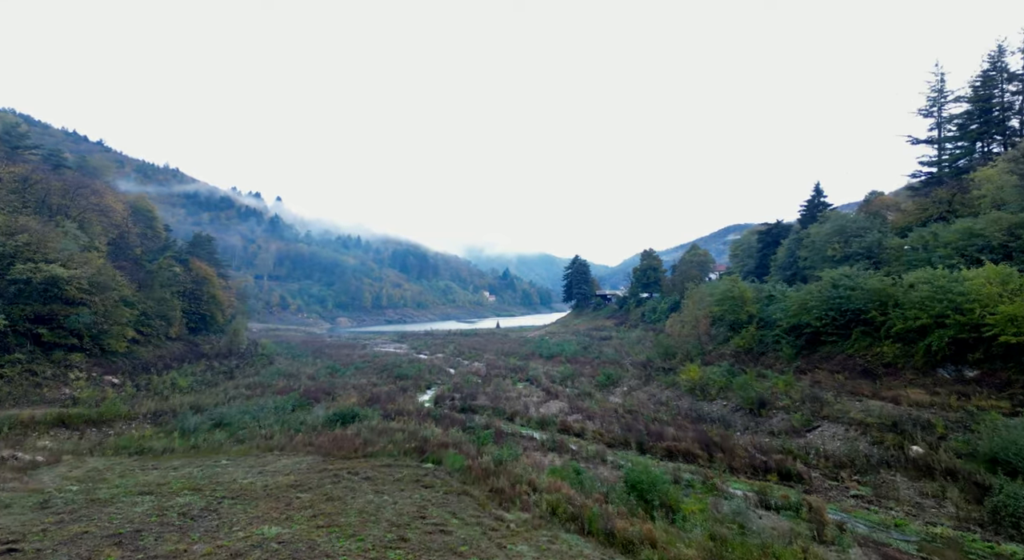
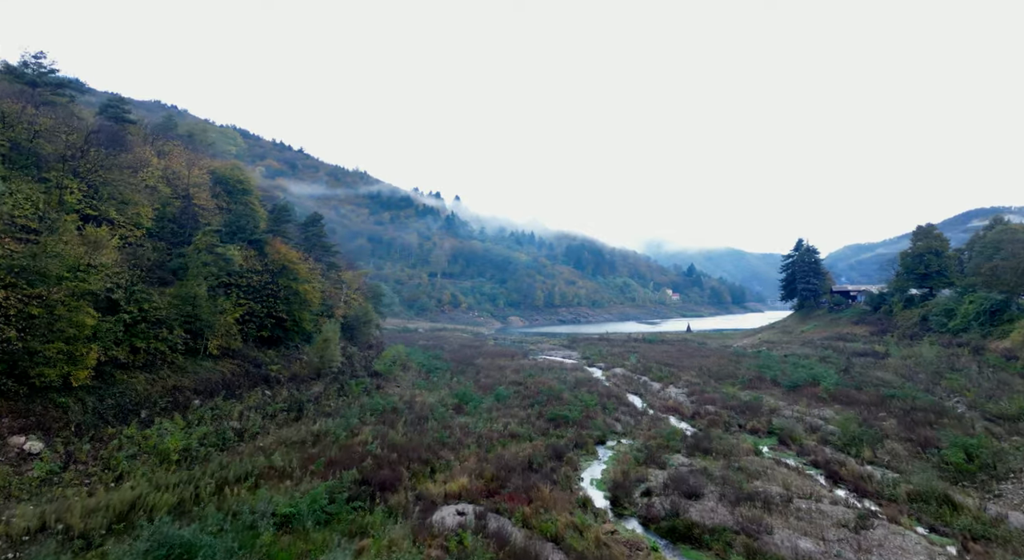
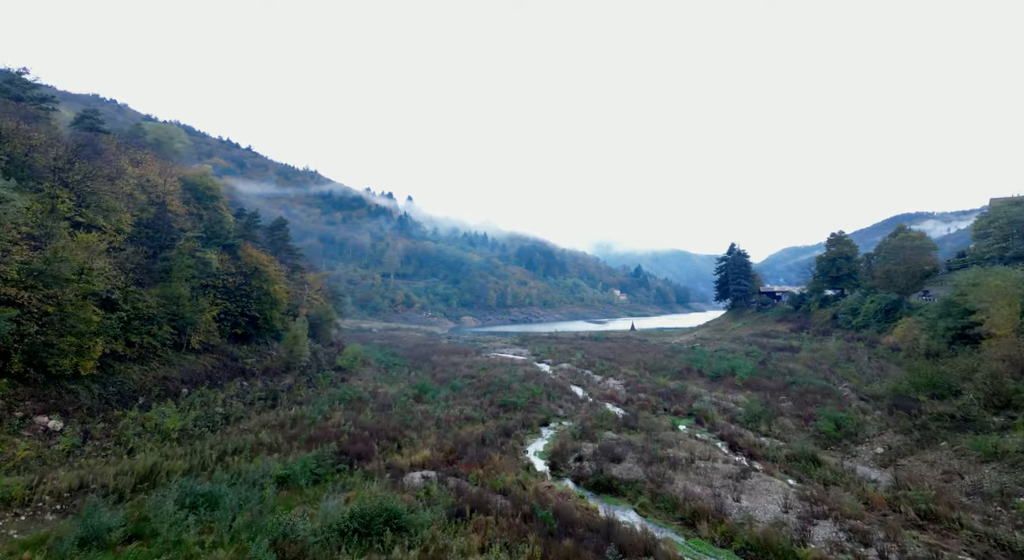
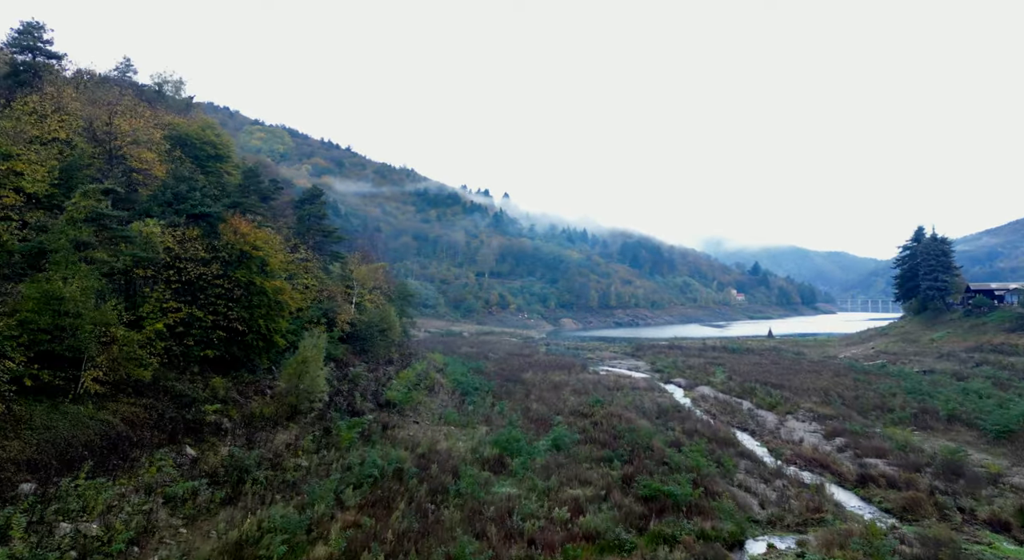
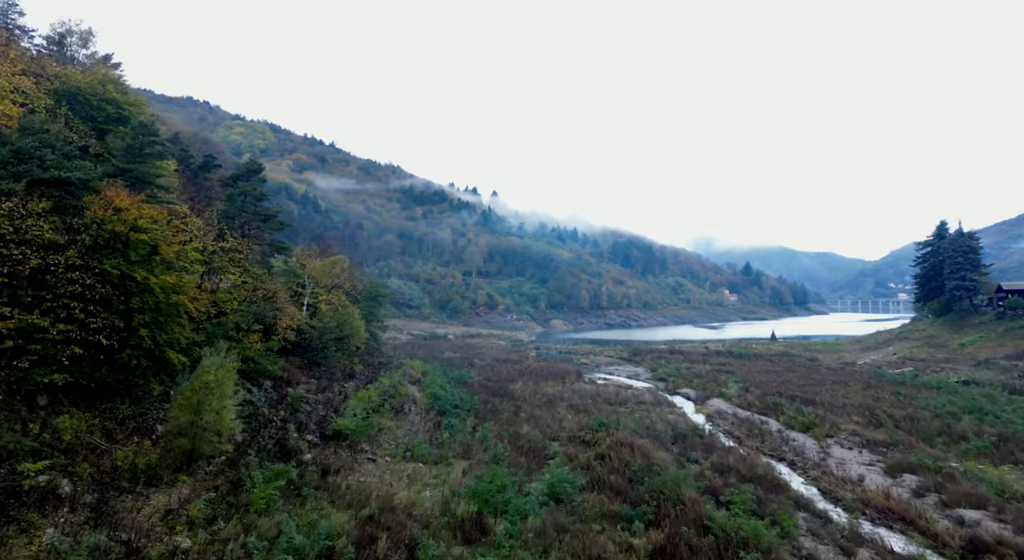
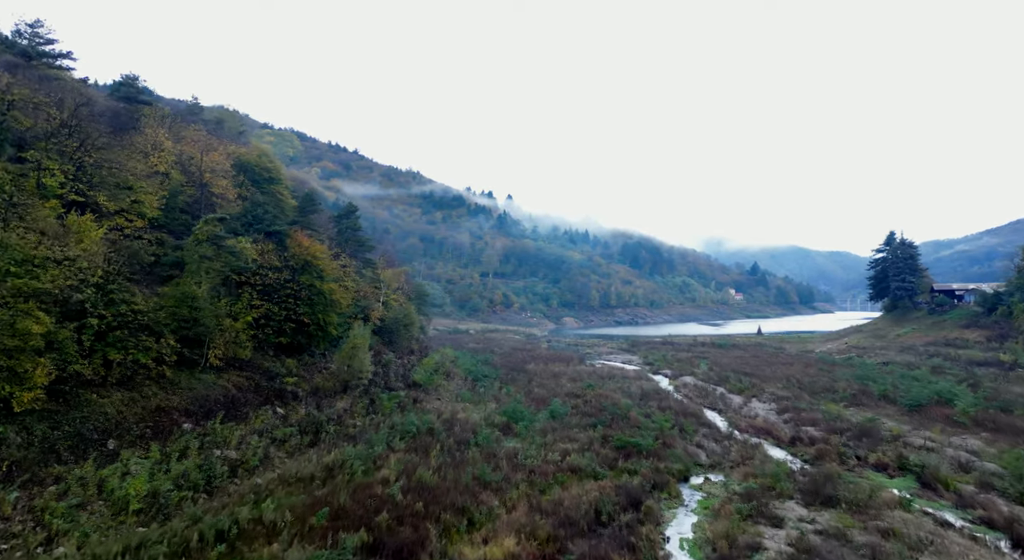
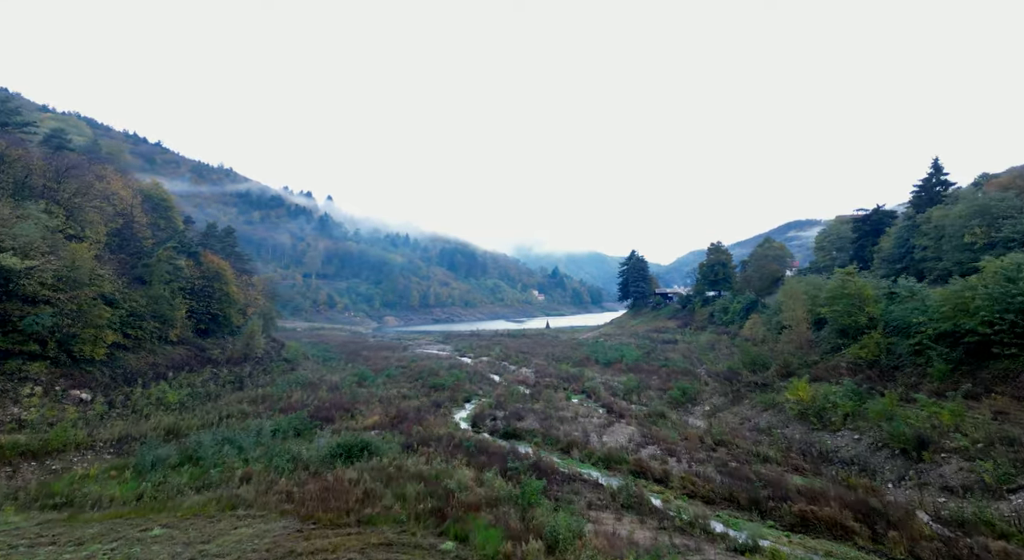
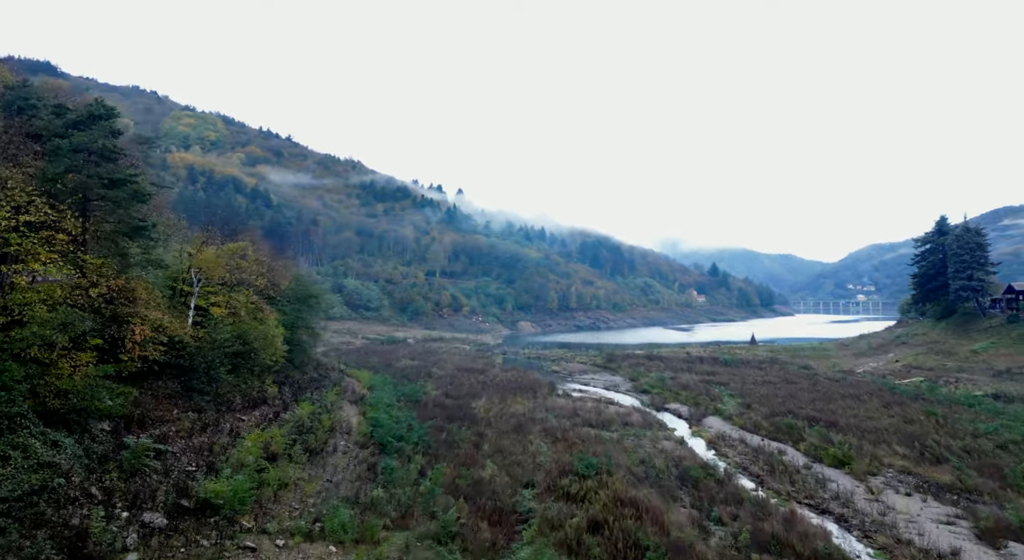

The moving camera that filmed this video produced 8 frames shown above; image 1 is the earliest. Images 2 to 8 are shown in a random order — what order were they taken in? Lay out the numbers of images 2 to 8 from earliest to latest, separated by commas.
7, 3, 2, 6, 4, 5, 8
